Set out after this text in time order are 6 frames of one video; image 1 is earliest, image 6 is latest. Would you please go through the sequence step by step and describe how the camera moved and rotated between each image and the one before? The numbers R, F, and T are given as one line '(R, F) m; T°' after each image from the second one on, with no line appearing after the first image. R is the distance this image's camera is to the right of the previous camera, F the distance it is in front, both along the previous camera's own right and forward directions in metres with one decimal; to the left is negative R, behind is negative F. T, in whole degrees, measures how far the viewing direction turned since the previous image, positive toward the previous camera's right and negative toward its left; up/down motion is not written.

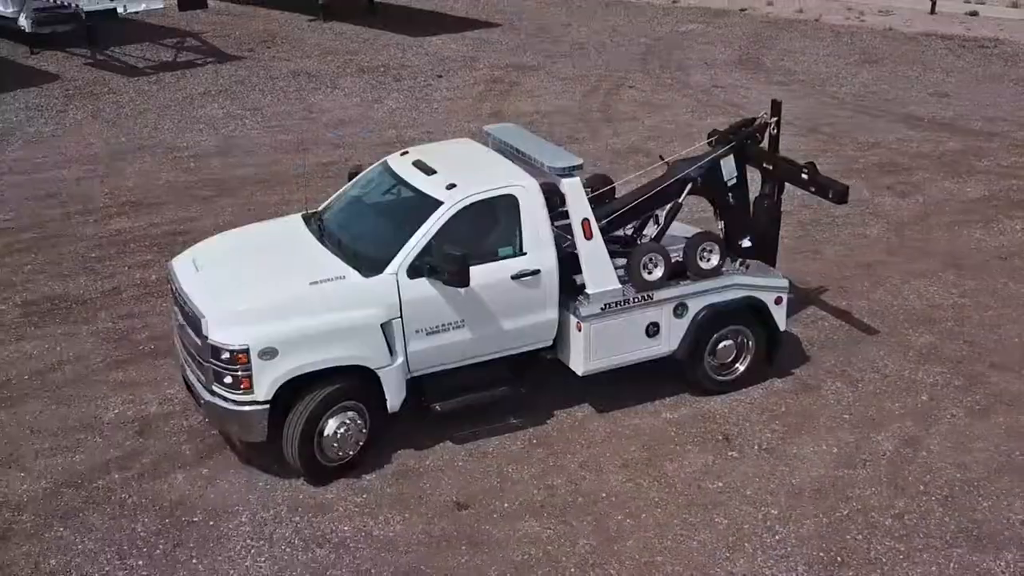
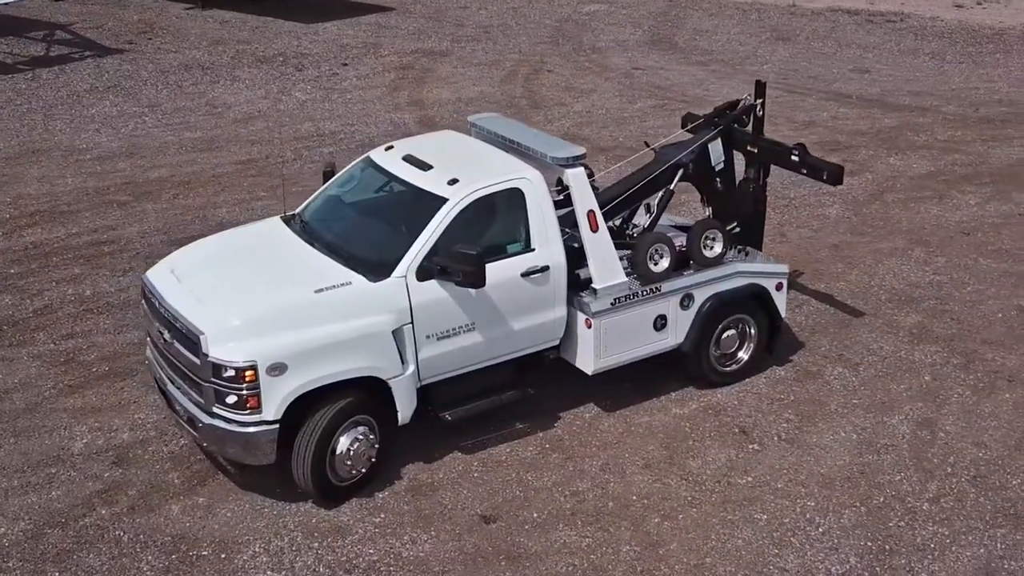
(-0.8, +0.2) m; +6°
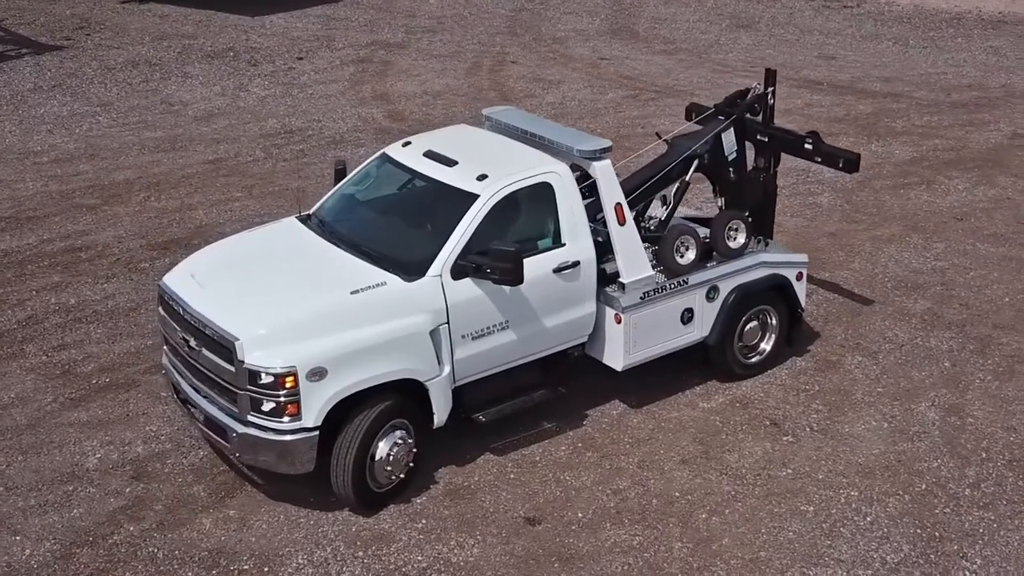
(-0.6, 0.0) m; +3°
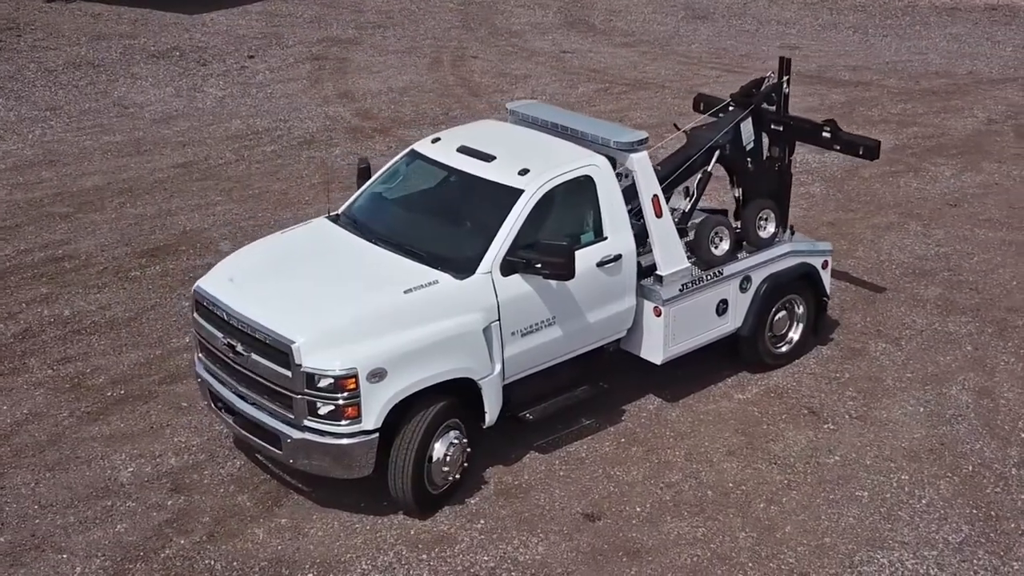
(-0.7, -0.1) m; +3°
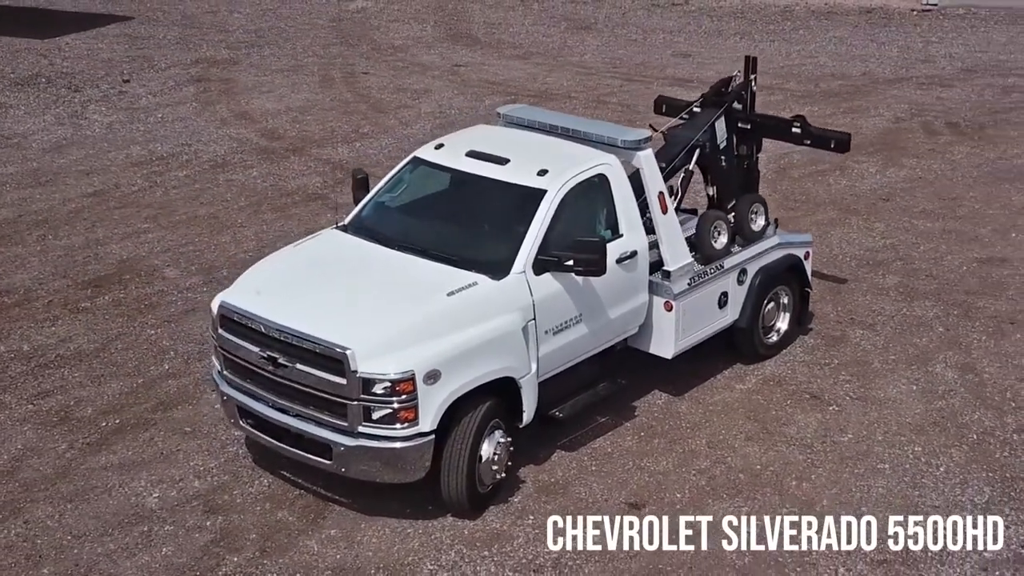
(-1.3, -0.3) m; +8°
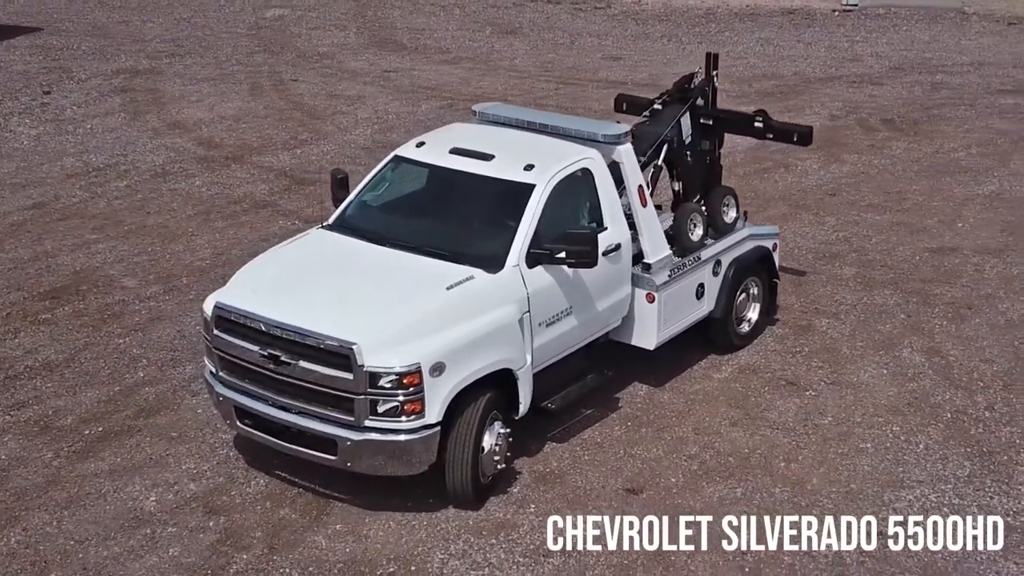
(-0.6, -0.3) m; +4°
